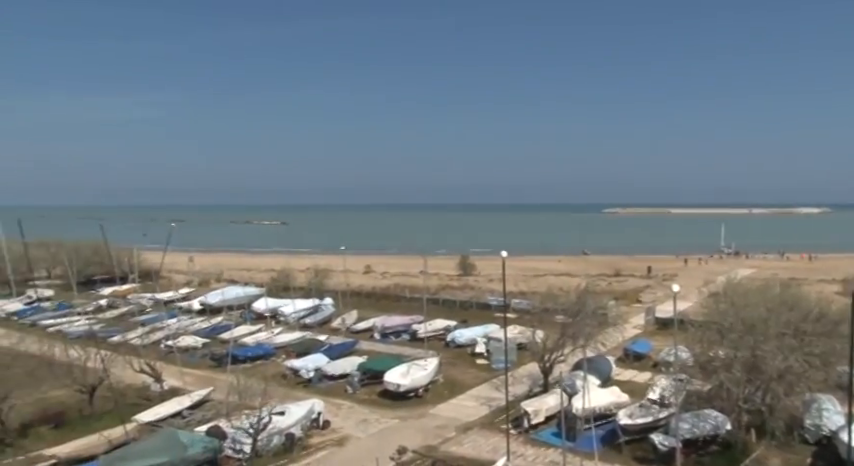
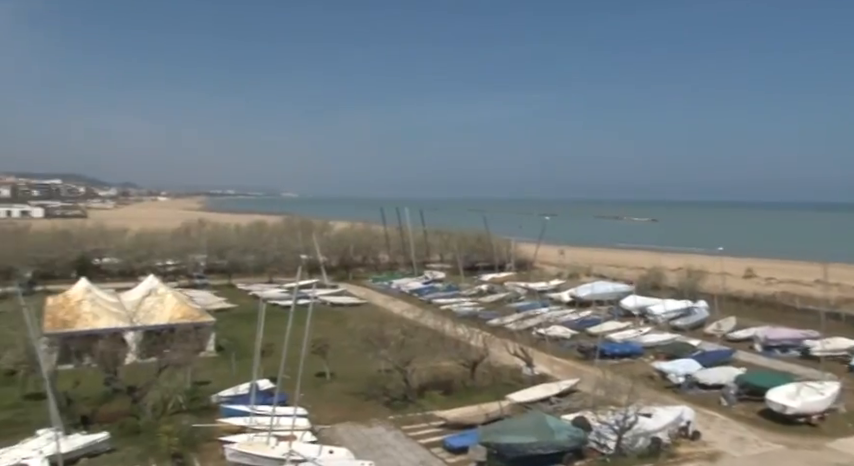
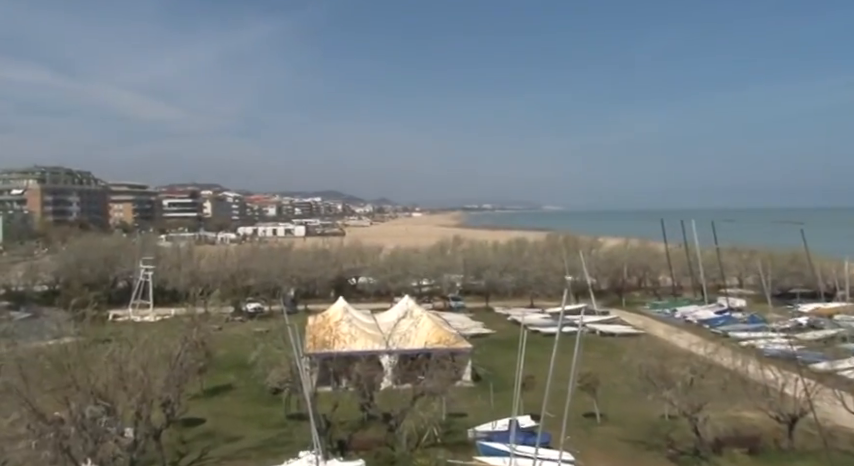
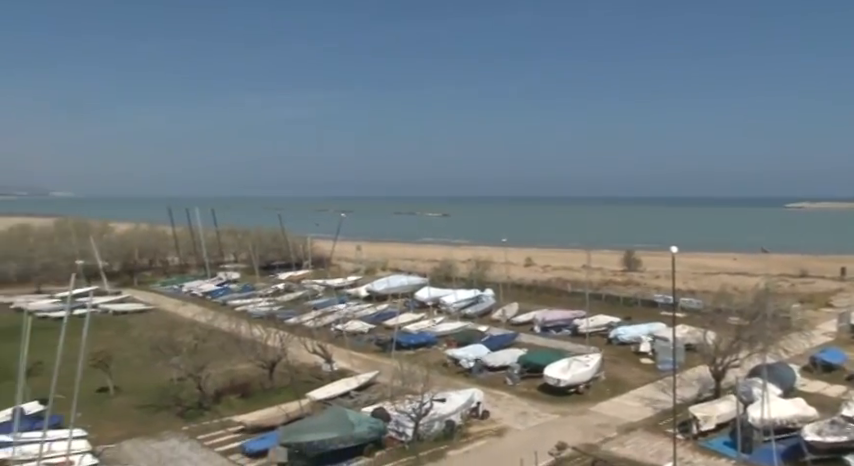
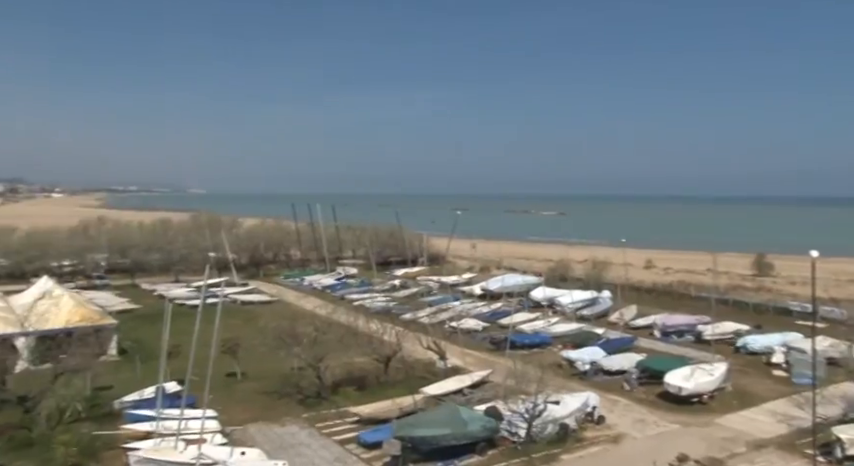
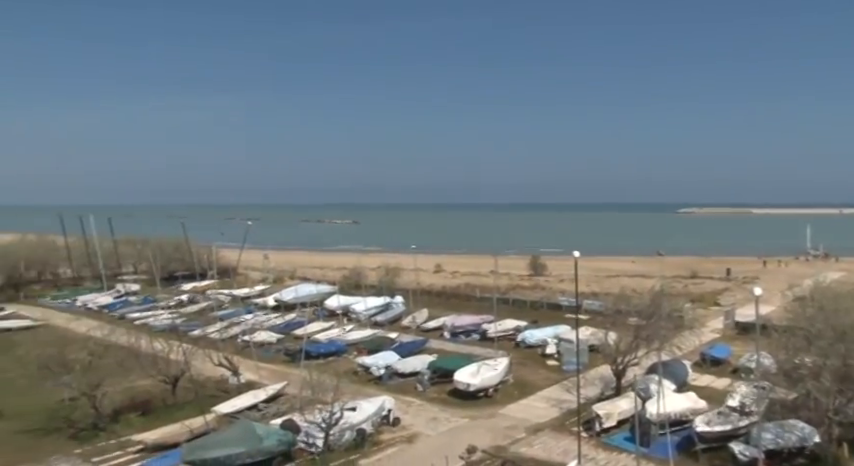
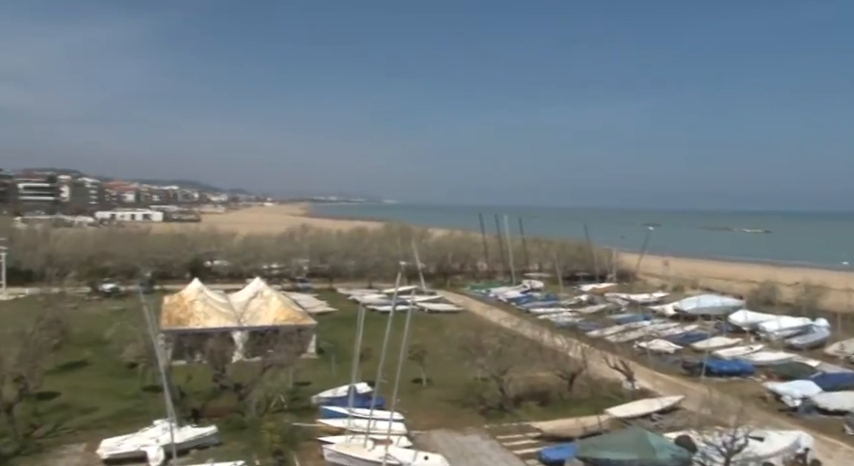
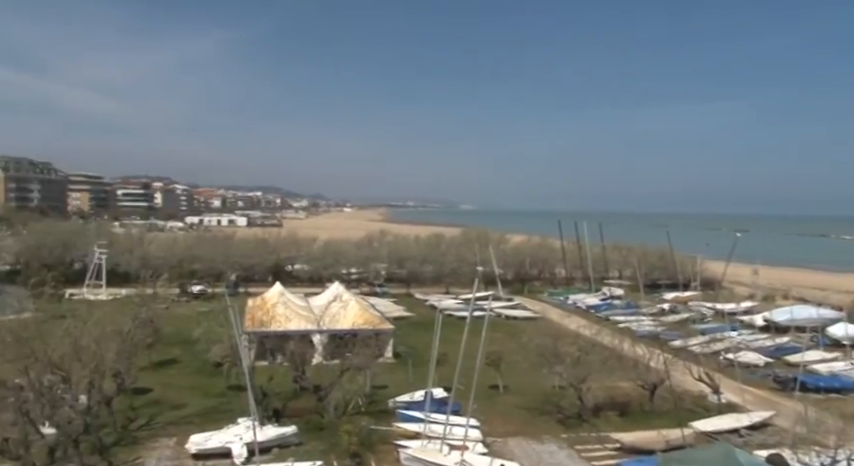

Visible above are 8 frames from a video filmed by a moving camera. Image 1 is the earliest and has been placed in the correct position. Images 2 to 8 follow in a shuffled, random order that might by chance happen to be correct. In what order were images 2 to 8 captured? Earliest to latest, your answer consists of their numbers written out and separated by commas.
6, 4, 5, 2, 7, 8, 3
